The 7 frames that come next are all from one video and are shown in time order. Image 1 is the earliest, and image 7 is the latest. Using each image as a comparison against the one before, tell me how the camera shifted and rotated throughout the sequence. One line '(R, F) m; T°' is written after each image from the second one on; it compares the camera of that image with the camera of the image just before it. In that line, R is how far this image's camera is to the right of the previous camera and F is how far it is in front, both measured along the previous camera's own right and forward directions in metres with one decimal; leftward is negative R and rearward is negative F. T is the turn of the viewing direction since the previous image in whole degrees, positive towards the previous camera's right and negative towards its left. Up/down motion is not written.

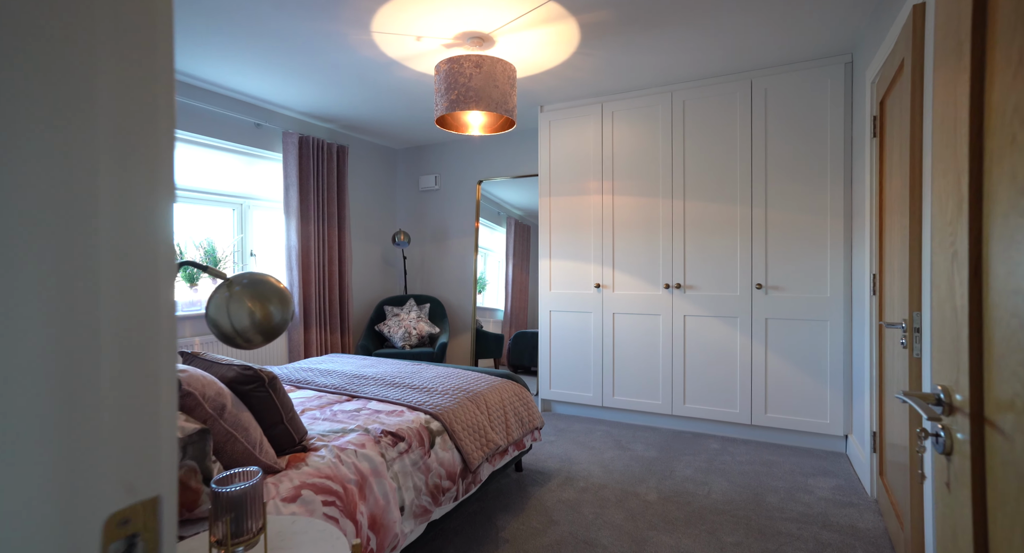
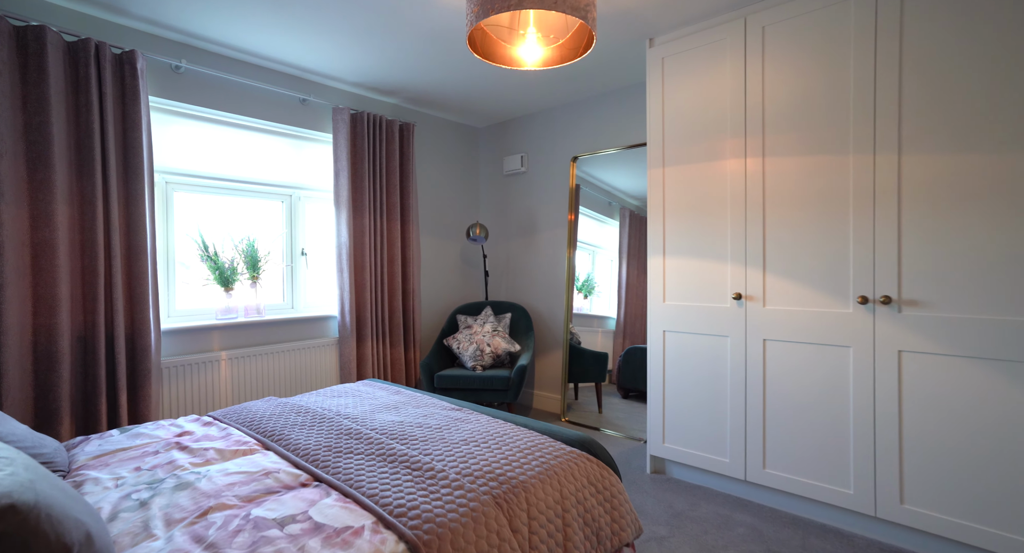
(+0.2, +1.0) m; -14°
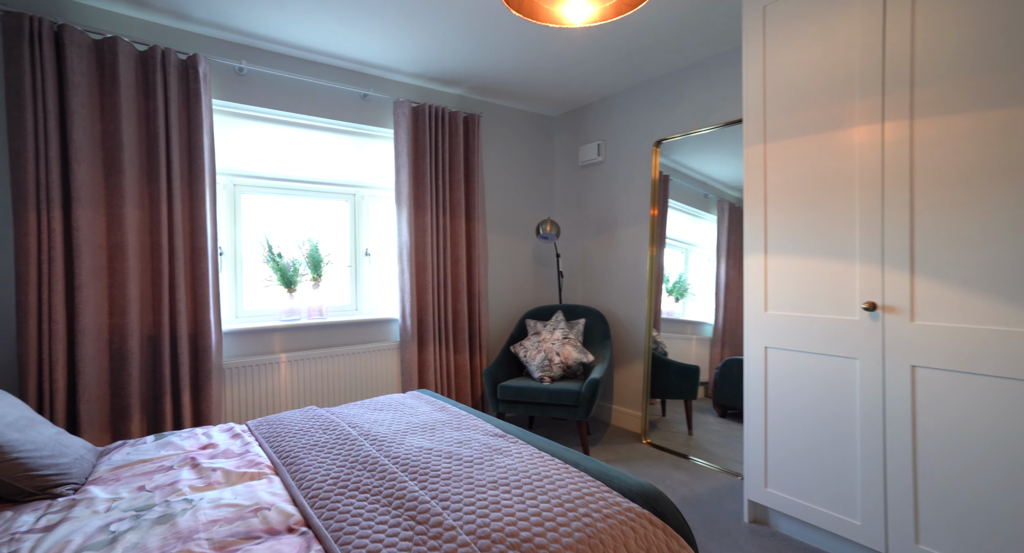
(+0.1, +0.3) m; -11°
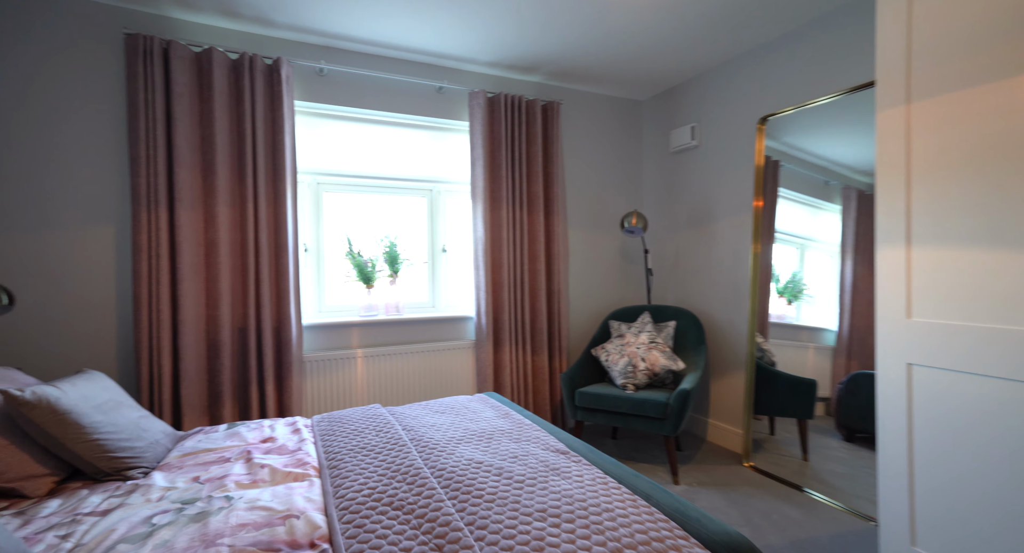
(+0.1, +0.2) m; -11°
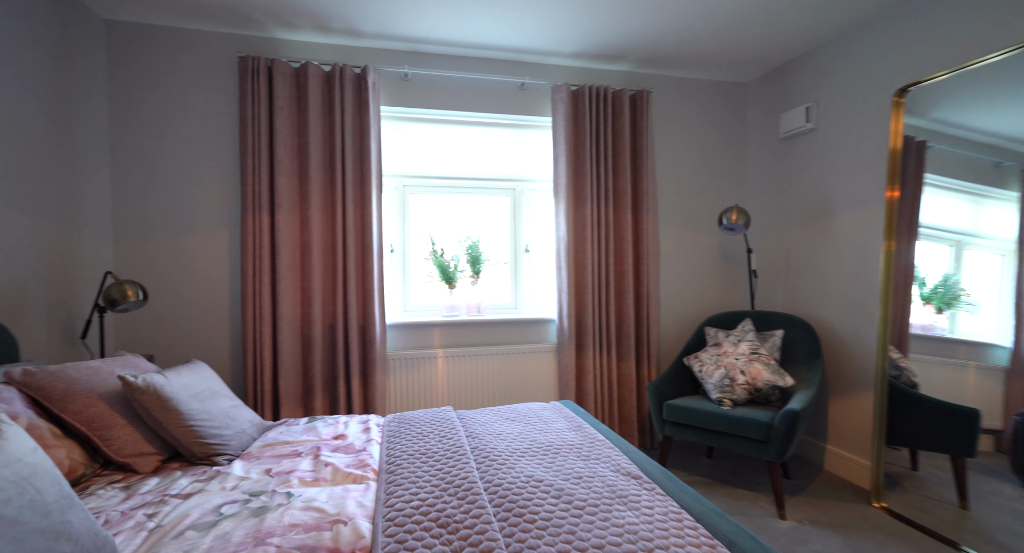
(+0.1, +0.1) m; -12°
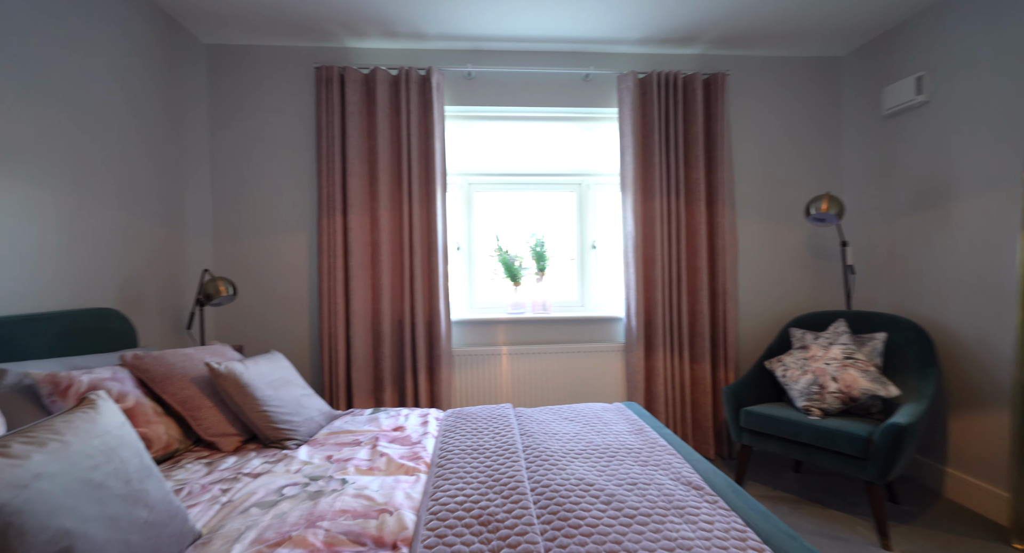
(+0.1, 0.0) m; -9°
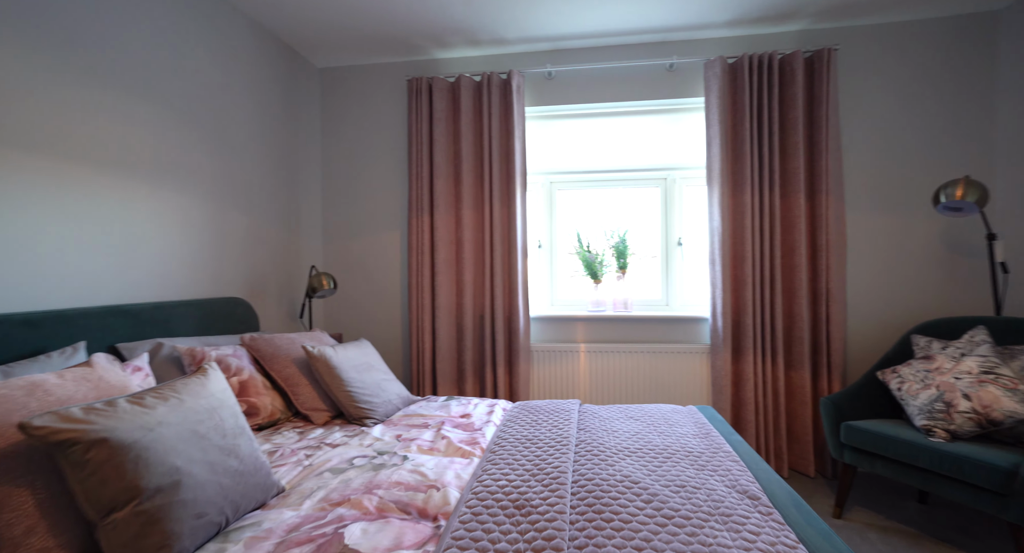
(+0.2, 0.0) m; -13°
